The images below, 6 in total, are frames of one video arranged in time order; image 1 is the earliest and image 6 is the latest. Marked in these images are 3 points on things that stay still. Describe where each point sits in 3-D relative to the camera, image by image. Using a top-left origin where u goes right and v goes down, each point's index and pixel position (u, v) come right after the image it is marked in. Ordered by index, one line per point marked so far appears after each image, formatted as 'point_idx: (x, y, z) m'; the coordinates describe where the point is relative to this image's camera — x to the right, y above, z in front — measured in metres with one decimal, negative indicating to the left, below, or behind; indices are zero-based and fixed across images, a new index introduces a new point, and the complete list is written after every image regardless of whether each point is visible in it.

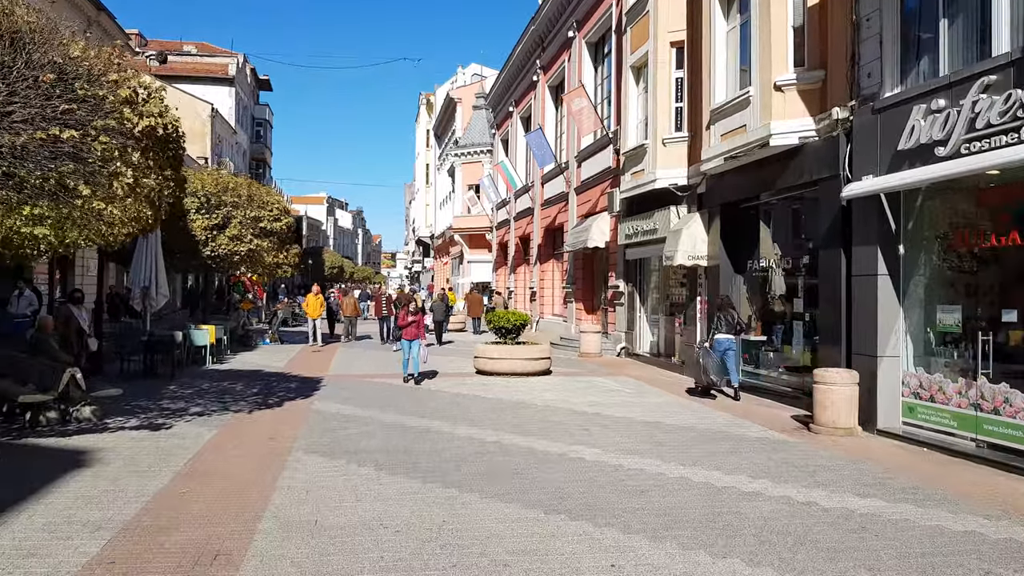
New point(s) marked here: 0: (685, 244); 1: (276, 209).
0: (+2.9, +0.7, +13.6) m
1: (-5.7, +1.9, +19.5) m
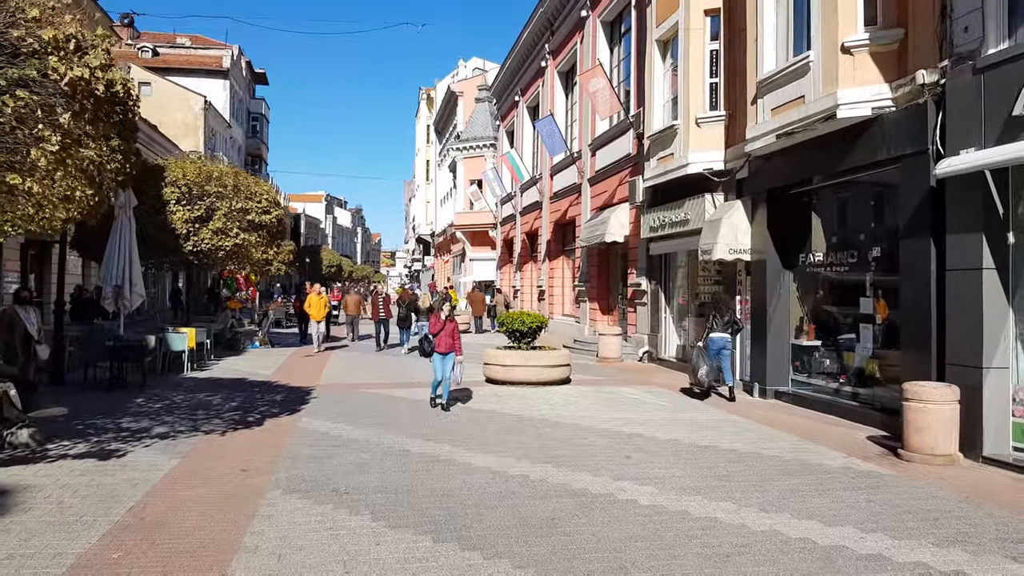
0: (+3.2, +0.8, +12.0) m
1: (-5.5, +2.0, +17.9) m
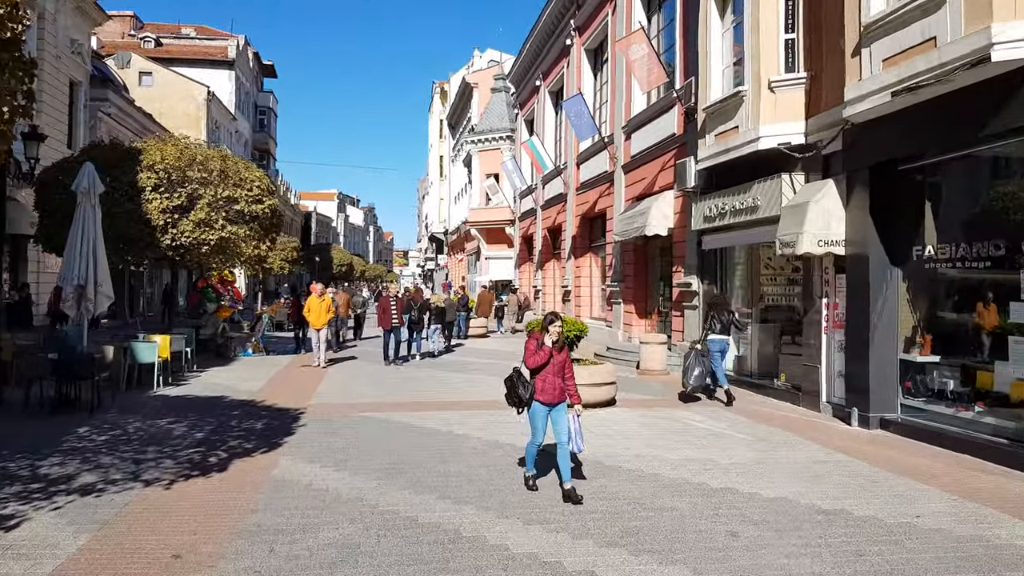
0: (+3.6, +0.8, +9.6) m
1: (-4.9, +2.0, +15.7) m
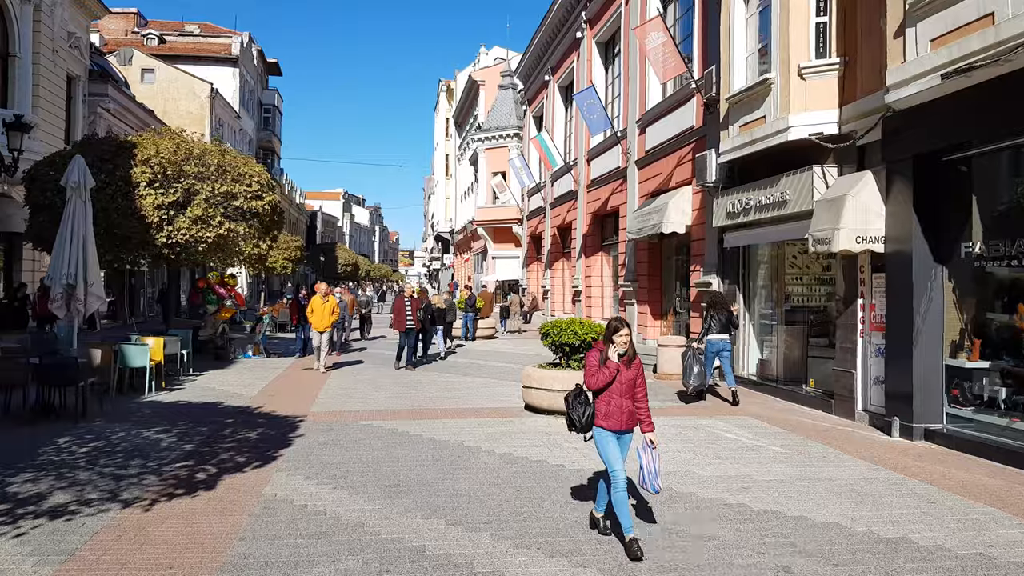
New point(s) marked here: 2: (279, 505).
0: (+3.7, +0.8, +8.9) m
1: (-4.8, +2.0, +15.0) m
2: (-1.7, -1.6, +6.0) m
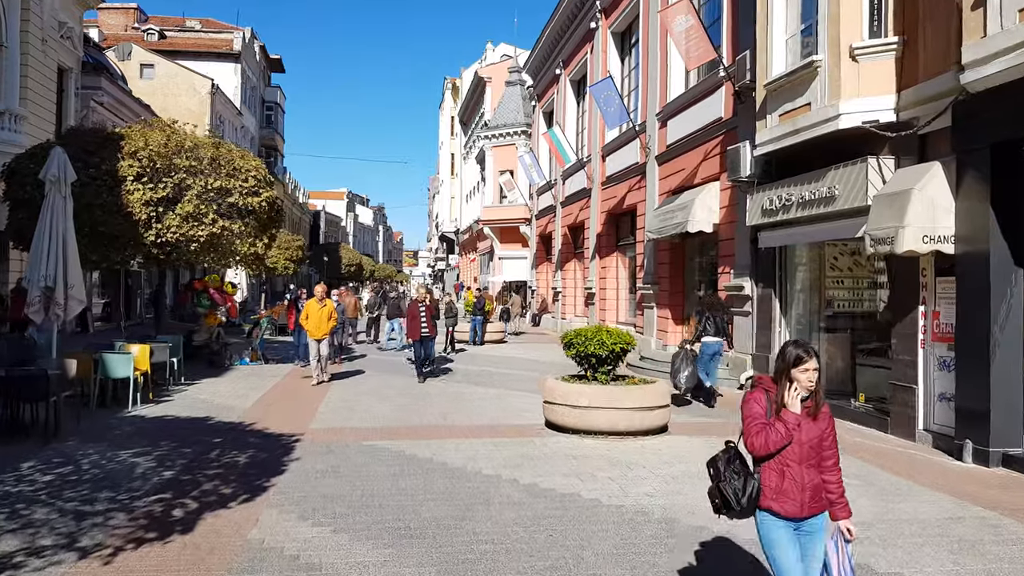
0: (+4.0, +0.7, +7.9) m
1: (-4.5, +1.9, +14.1) m
2: (-1.5, -1.6, +5.0) m
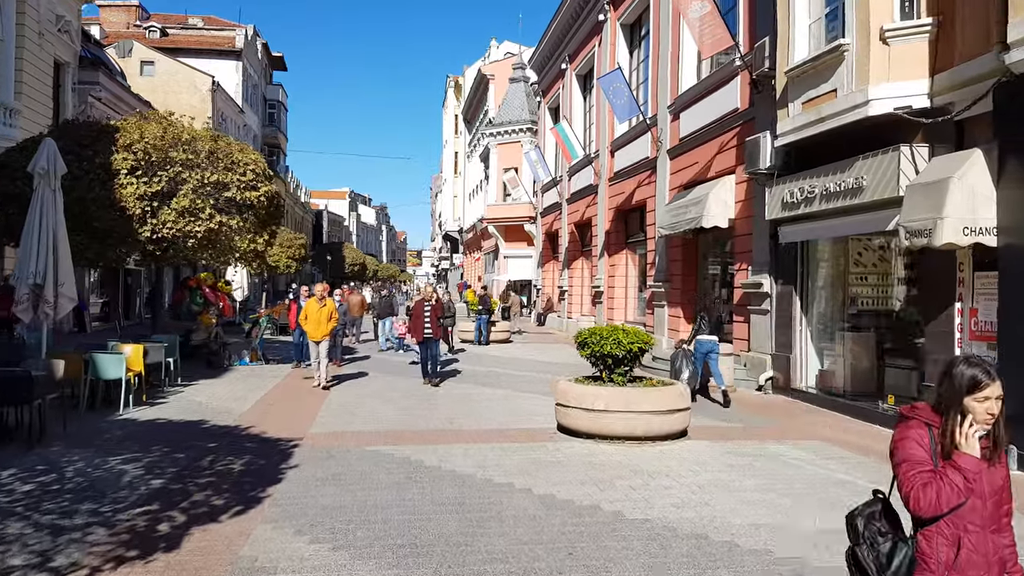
0: (+4.1, +0.8, +7.4) m
1: (-4.4, +2.0, +13.6) m
2: (-1.4, -1.6, +4.5) m
